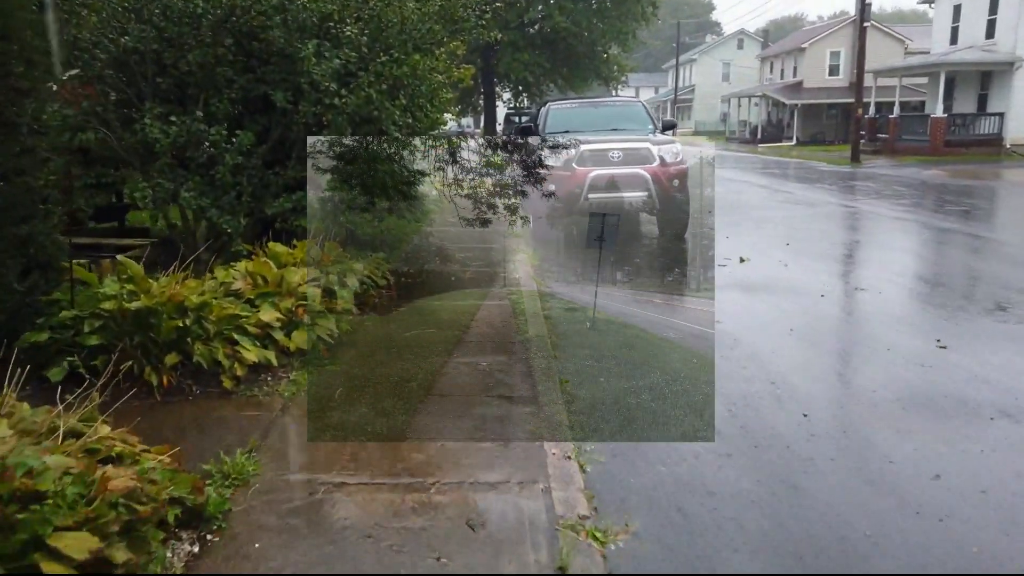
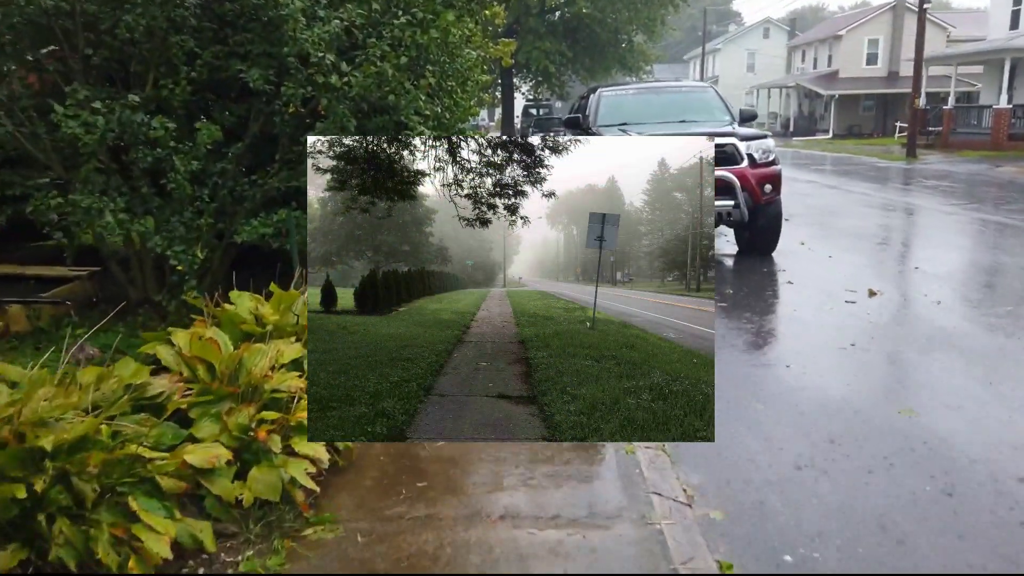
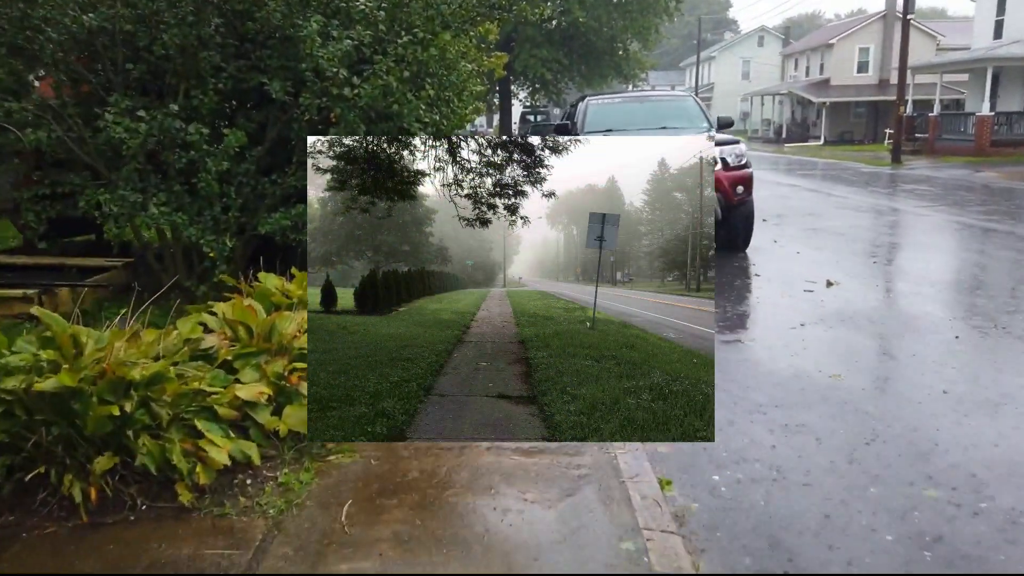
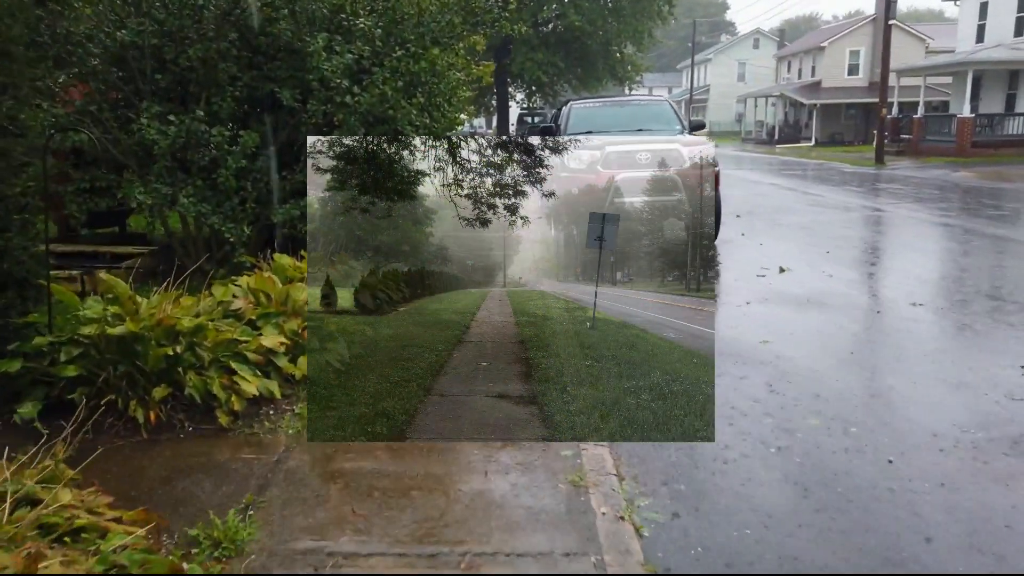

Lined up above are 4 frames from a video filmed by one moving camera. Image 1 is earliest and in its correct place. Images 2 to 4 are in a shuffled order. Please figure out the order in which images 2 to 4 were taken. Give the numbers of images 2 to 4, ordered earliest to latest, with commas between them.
4, 3, 2
